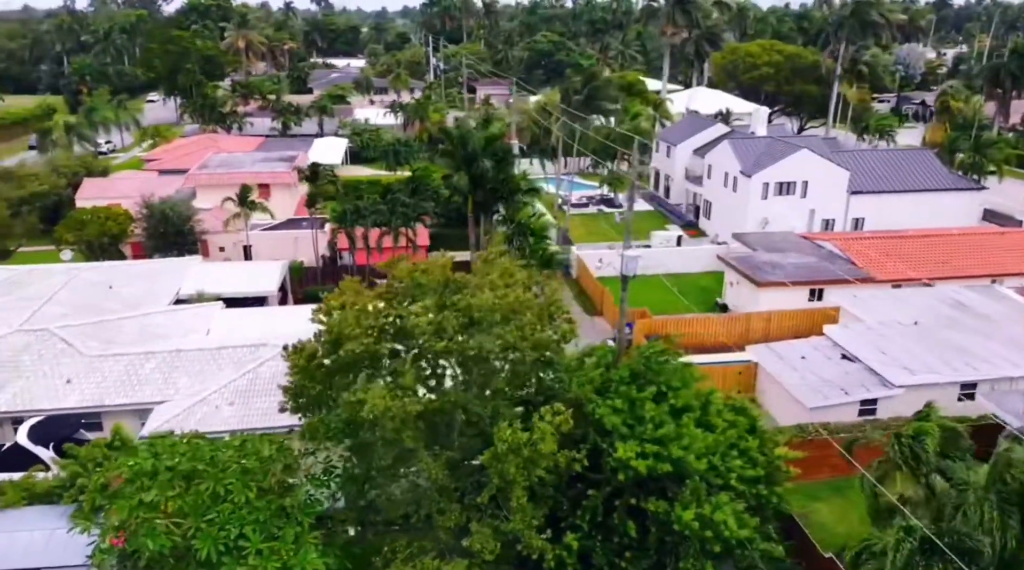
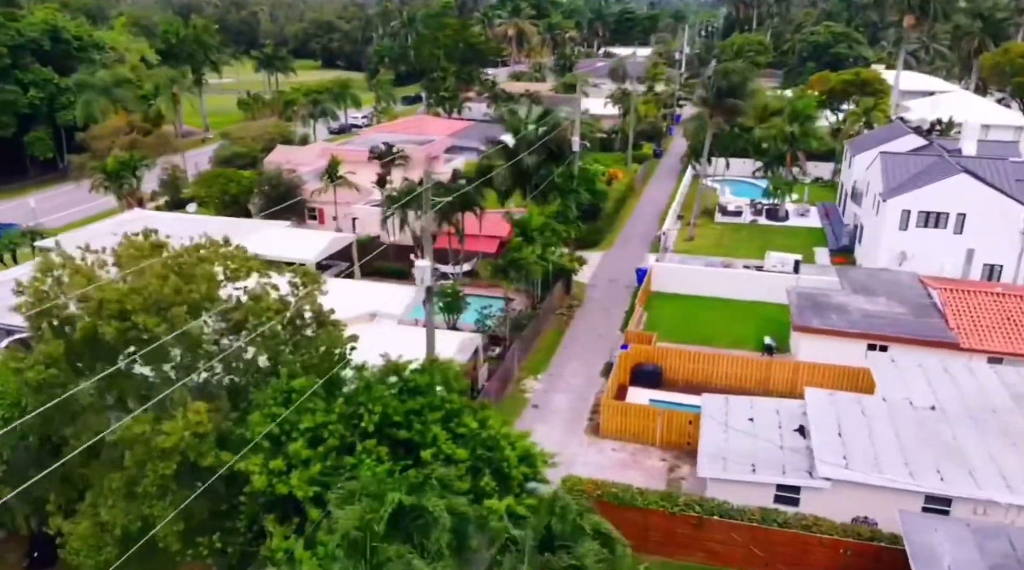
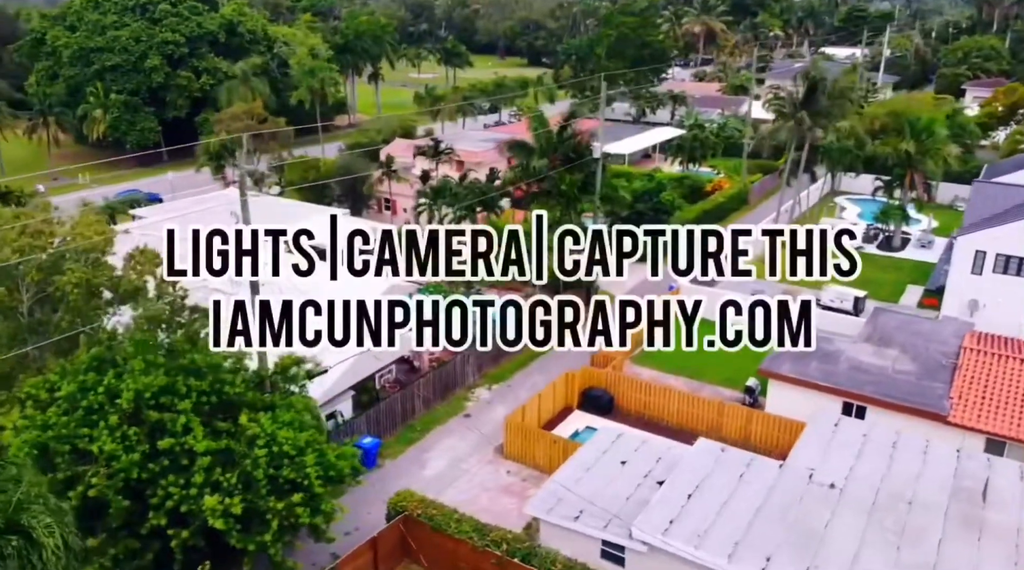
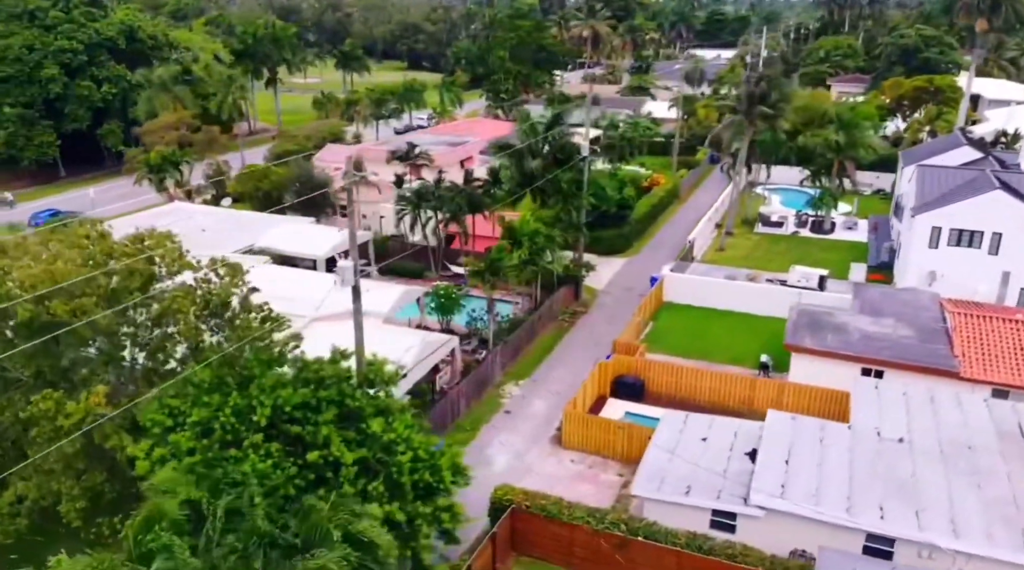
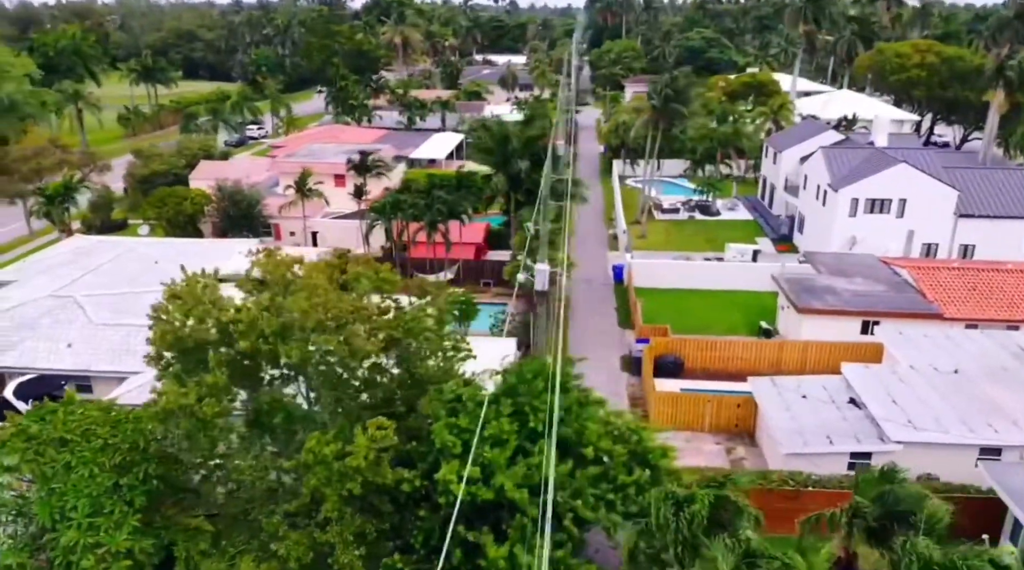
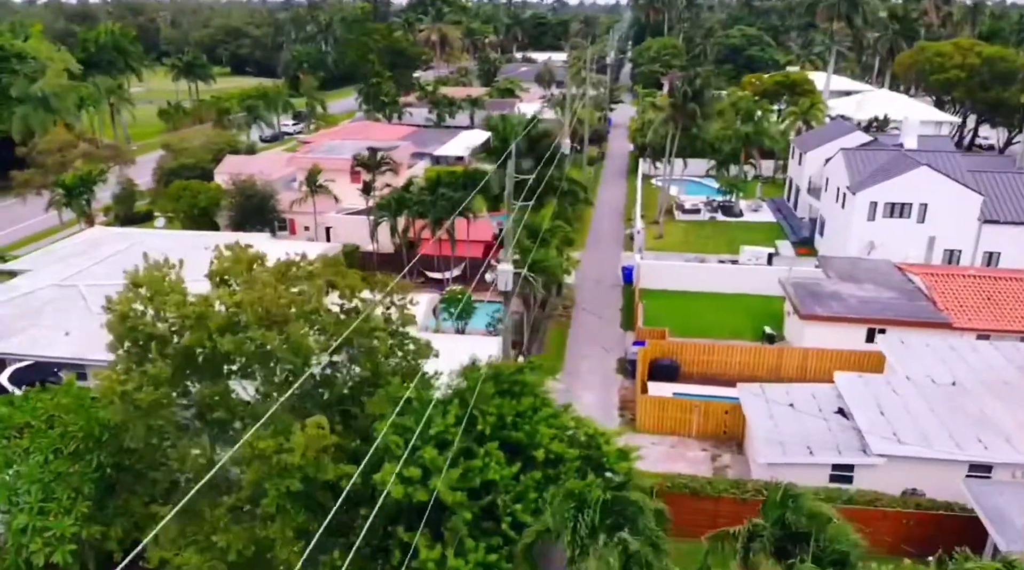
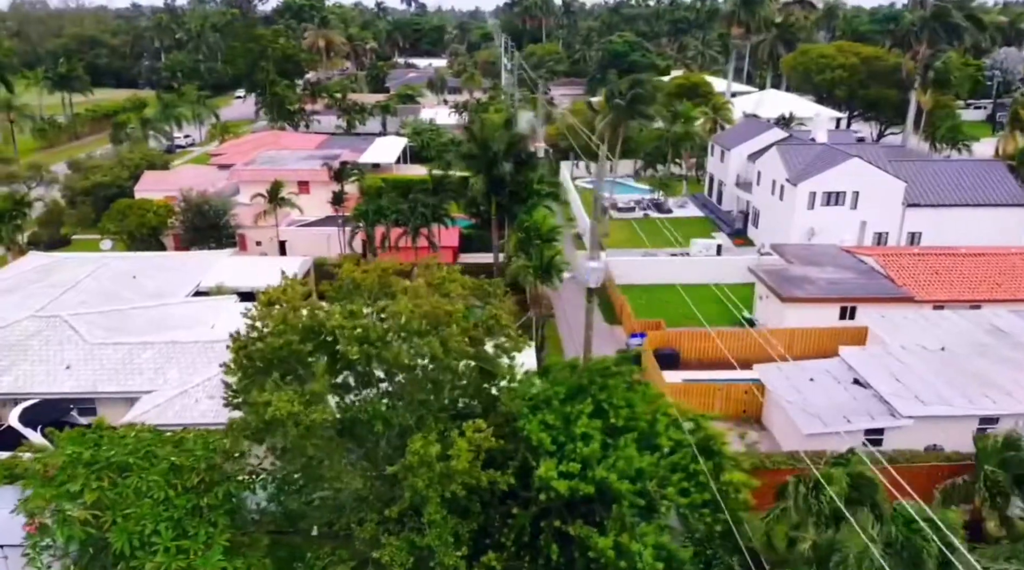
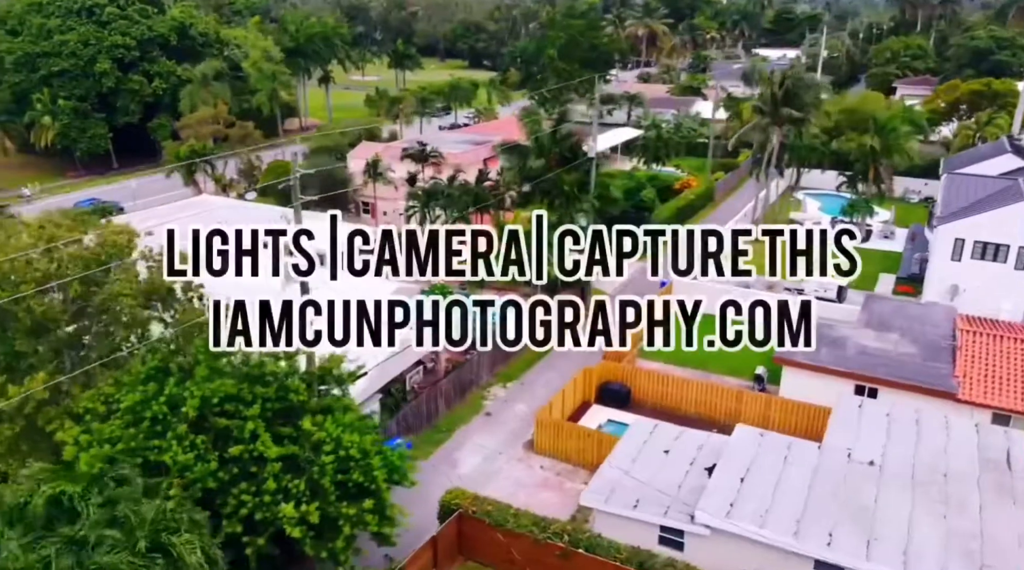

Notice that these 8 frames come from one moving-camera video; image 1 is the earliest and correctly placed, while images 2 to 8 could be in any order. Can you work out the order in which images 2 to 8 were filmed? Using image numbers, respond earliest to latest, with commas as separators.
7, 5, 6, 2, 4, 8, 3
